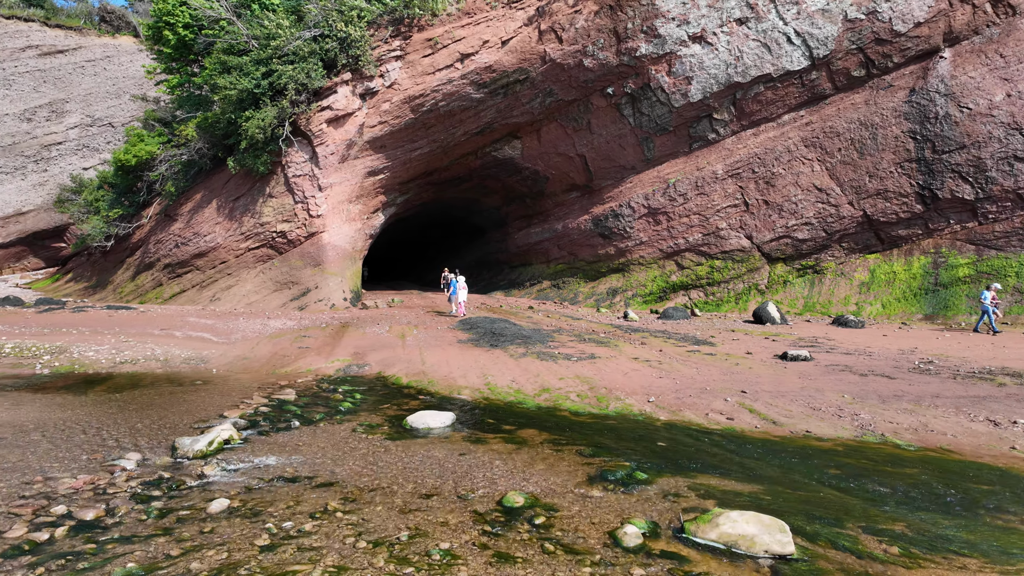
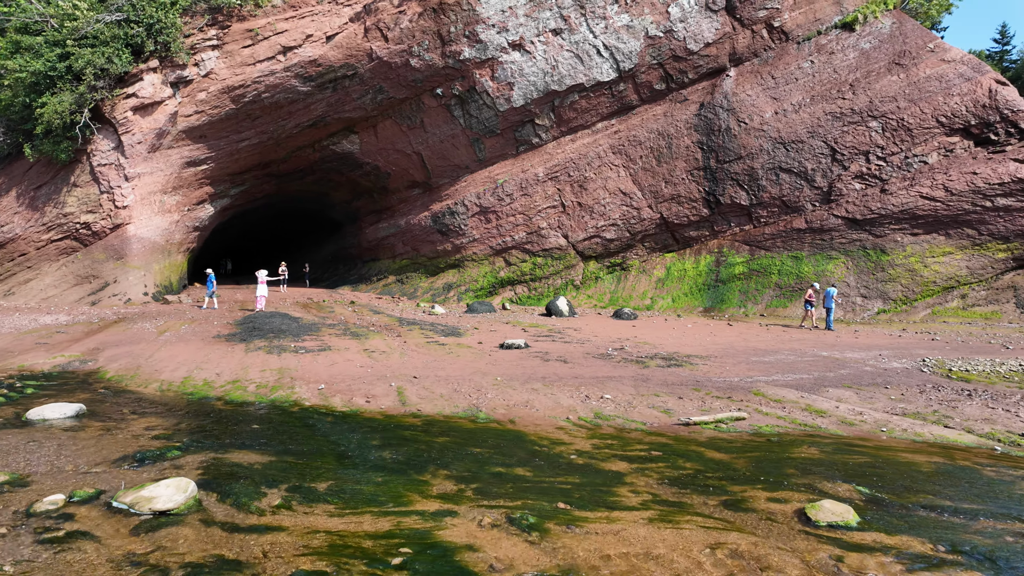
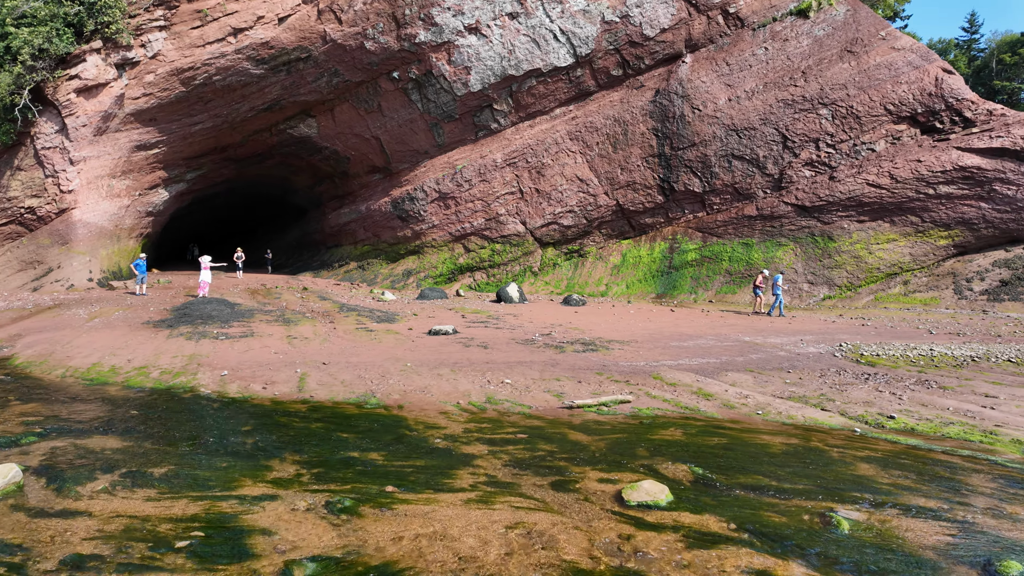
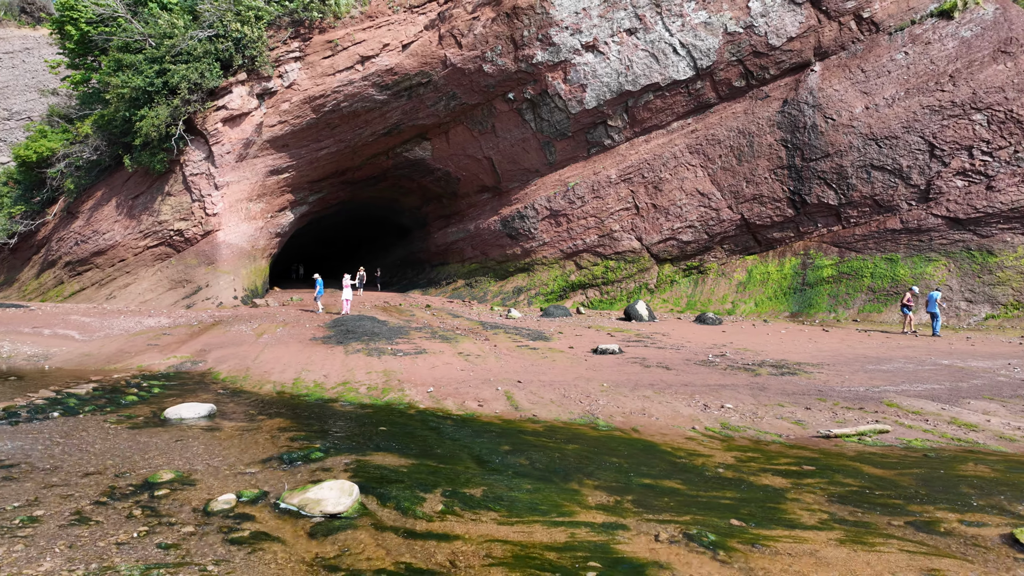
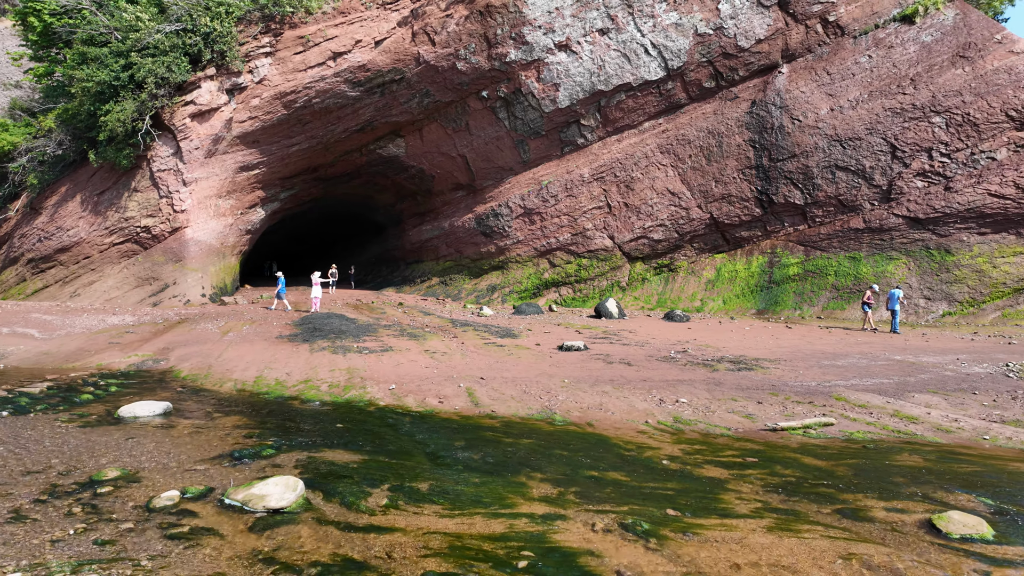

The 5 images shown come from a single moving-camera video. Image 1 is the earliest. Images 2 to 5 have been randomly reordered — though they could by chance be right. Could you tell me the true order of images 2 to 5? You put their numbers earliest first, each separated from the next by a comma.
4, 5, 2, 3
